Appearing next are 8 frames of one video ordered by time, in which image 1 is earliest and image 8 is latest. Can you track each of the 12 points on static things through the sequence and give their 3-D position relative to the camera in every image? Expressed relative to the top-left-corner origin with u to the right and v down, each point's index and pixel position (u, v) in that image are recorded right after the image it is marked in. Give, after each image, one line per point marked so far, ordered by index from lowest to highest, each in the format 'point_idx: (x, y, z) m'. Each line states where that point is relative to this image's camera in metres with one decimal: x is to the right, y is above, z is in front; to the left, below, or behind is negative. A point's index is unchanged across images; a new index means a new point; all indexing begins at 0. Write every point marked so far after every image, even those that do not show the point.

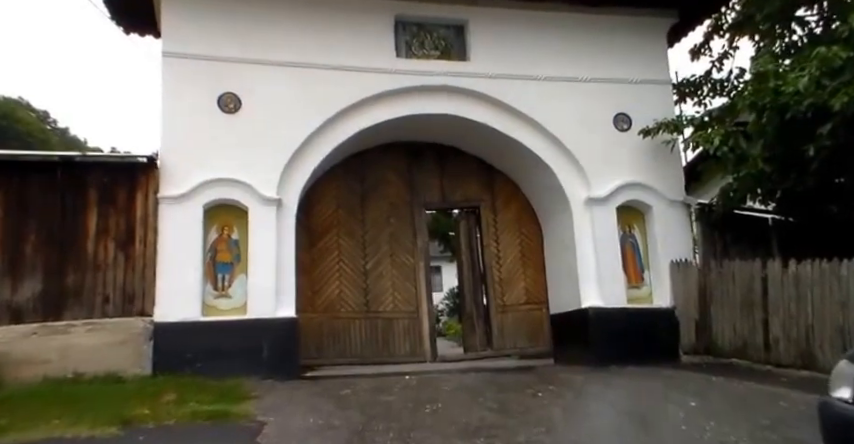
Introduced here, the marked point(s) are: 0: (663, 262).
0: (+3.1, -0.5, +8.4) m
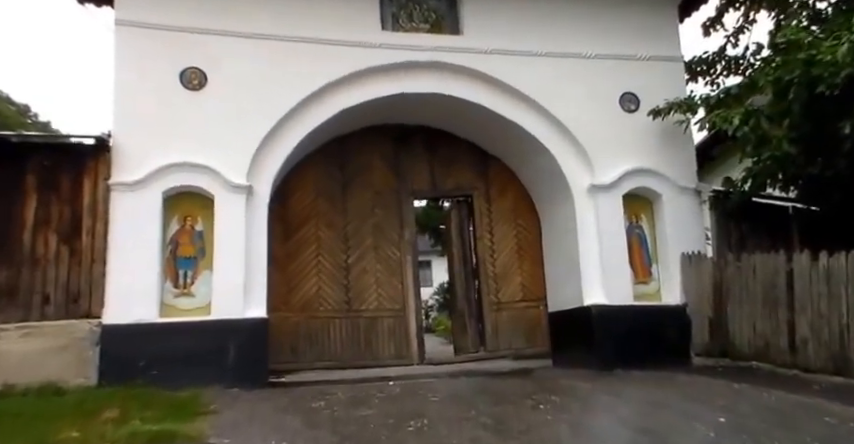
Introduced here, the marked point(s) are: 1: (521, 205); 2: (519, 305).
0: (+3.0, -0.4, +7.7) m
1: (+1.3, +0.2, +8.9) m
2: (+1.3, -1.1, +8.7) m
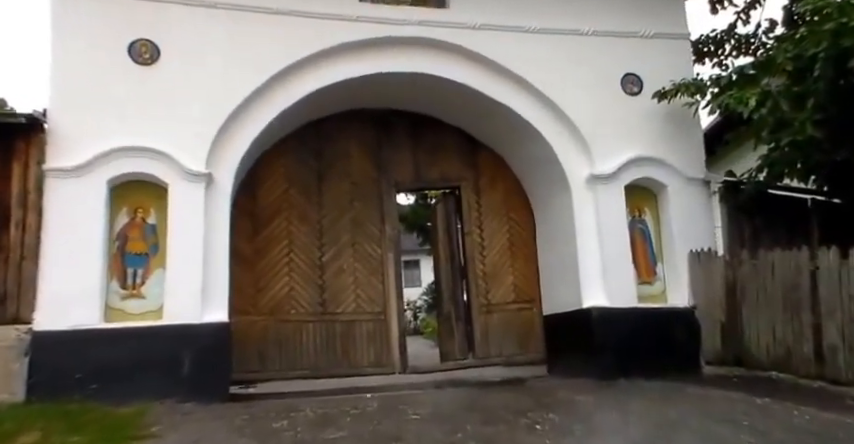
0: (+2.8, -0.3, +7.0) m
1: (+1.1, +0.3, +8.2) m
2: (+1.0, -1.1, +7.9) m
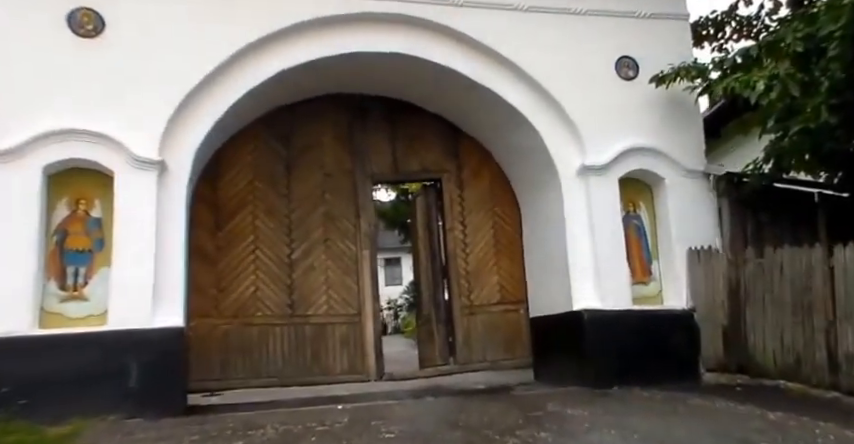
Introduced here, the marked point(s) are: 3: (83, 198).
0: (+2.6, -0.3, +6.5) m
1: (+0.9, +0.4, +7.7) m
2: (+0.8, -1.0, +7.4) m
3: (-2.9, +0.2, +5.4) m
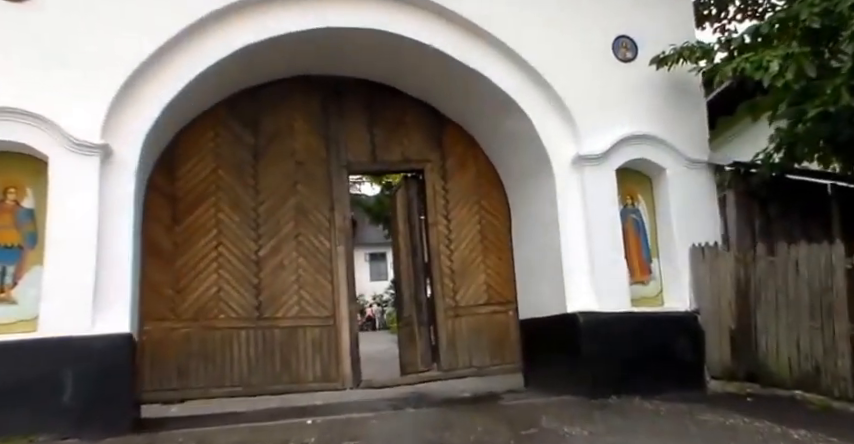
0: (+2.4, -0.2, +6.0) m
1: (+0.7, +0.4, +7.1) m
2: (+0.6, -0.9, +6.8) m
3: (-3.1, +0.3, +4.7) m
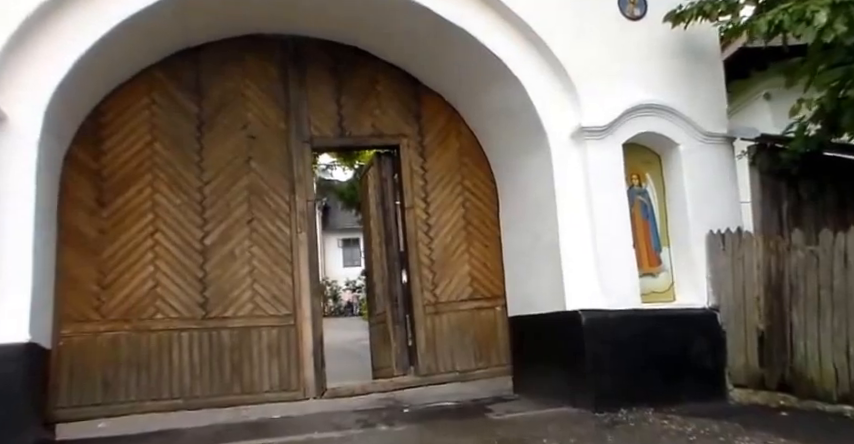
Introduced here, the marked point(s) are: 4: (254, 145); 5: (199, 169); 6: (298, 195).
0: (+2.2, -0.1, +5.1) m
1: (+0.4, +0.6, +6.2) m
2: (+0.4, -0.8, +6.0) m
3: (-3.2, +0.4, +3.7) m
4: (-1.5, +0.7, +5.6) m
5: (-1.9, +0.5, +5.4) m
6: (-1.1, +0.2, +5.6) m
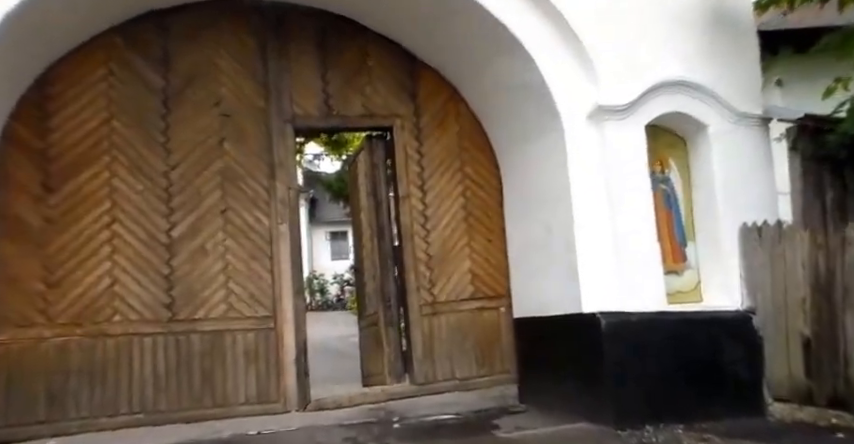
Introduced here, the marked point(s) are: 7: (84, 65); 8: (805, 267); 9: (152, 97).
0: (+2.2, 0.0, +4.6) m
1: (+0.4, +0.7, +5.6) m
2: (+0.3, -0.7, +5.4) m
3: (-3.2, +0.4, +3.0) m
4: (-1.5, +0.8, +4.9) m
5: (-2.0, +0.5, +4.7) m
6: (-1.2, +0.3, +5.0) m
7: (-2.5, +1.2, +4.6) m
8: (+2.5, -0.3, +4.2) m
9: (-2.1, +0.9, +4.7) m
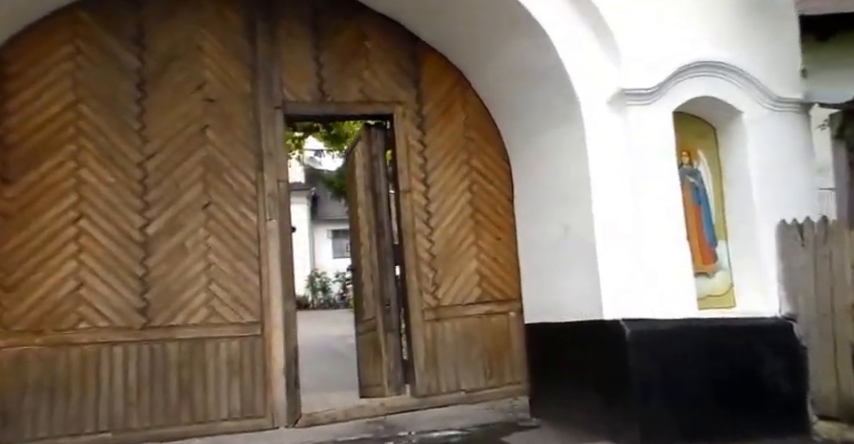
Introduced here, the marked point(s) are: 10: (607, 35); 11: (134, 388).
0: (+2.2, 0.0, +4.1) m
1: (+0.4, +0.7, +5.1) m
2: (+0.4, -0.7, +4.9) m
3: (-3.2, +0.5, +2.5) m
4: (-1.5, +0.8, +4.5) m
5: (-1.9, +0.6, +4.3) m
6: (-1.1, +0.4, +4.5) m
7: (-2.5, +1.2, +4.1) m
8: (+2.5, -0.3, +3.7) m
9: (-2.0, +1.0, +4.3) m
10: (+1.2, +1.2, +4.1) m
11: (-1.9, -1.0, +4.0) m
